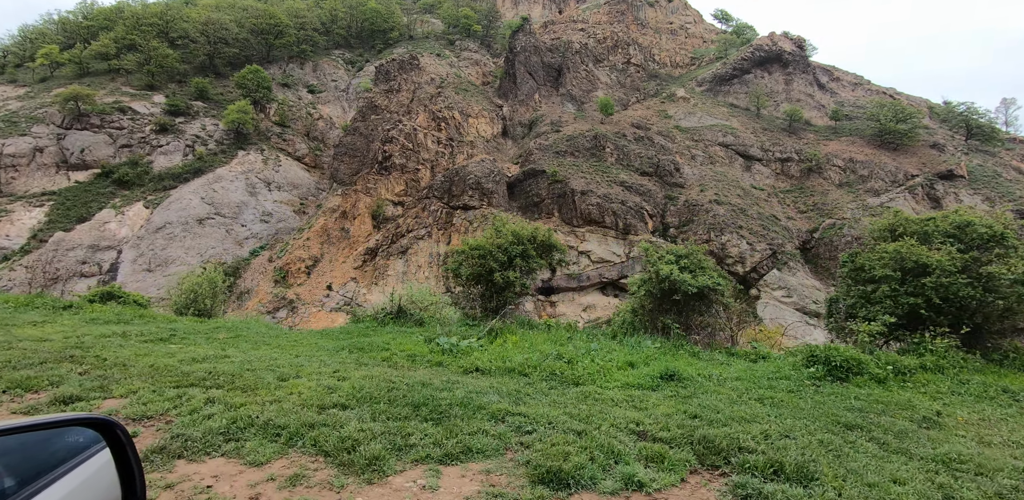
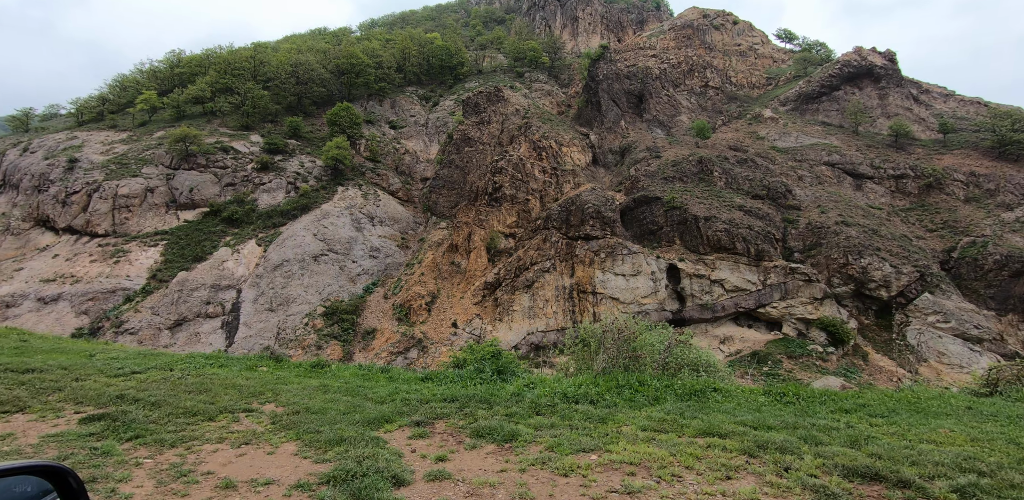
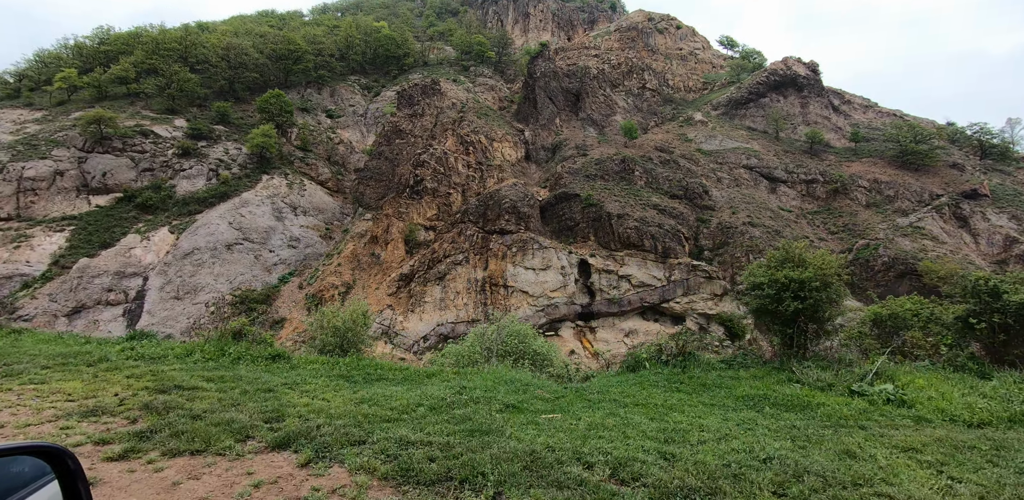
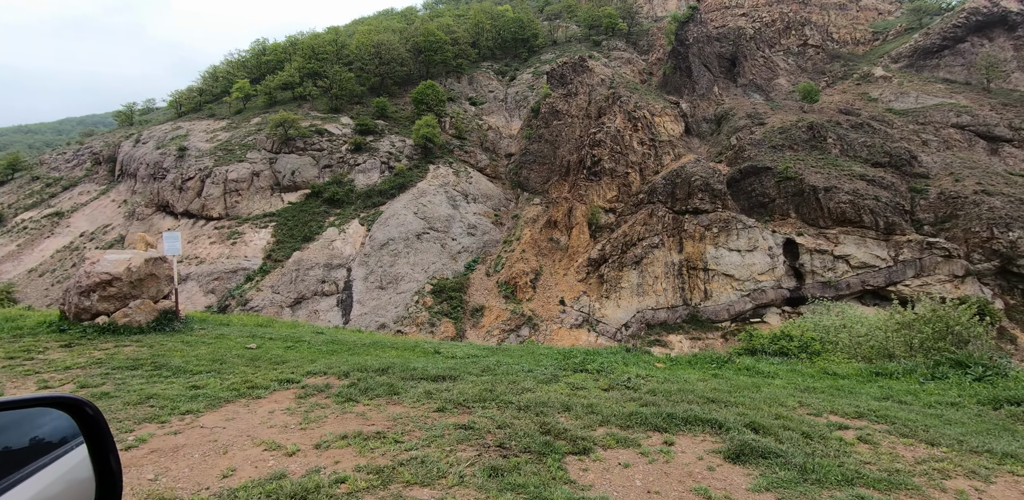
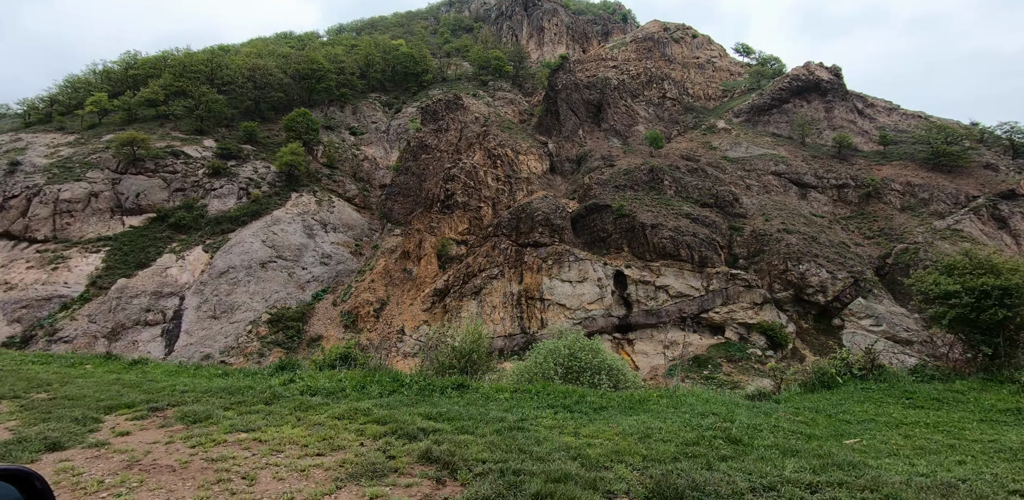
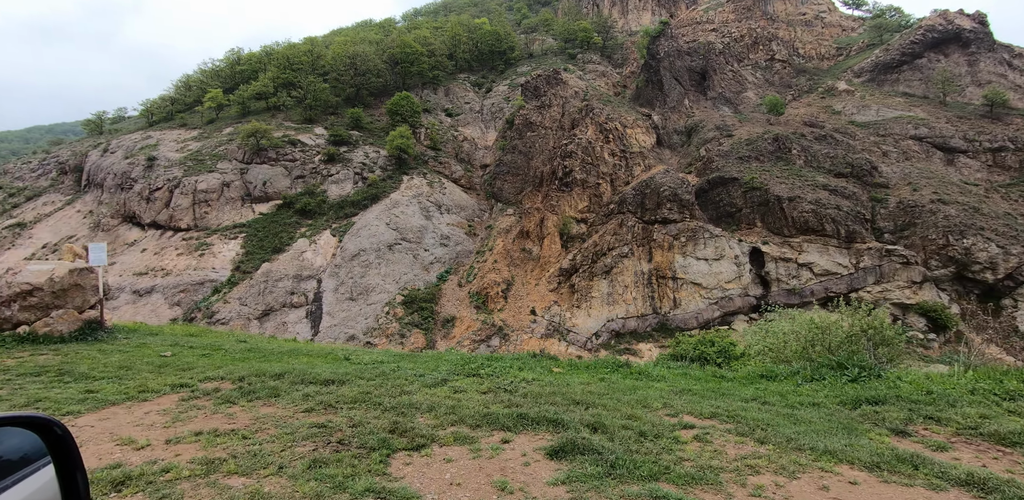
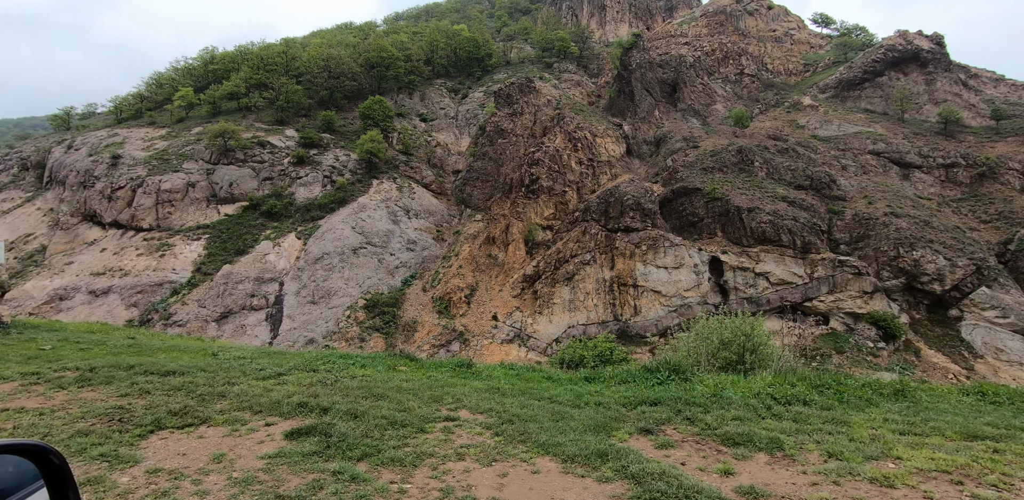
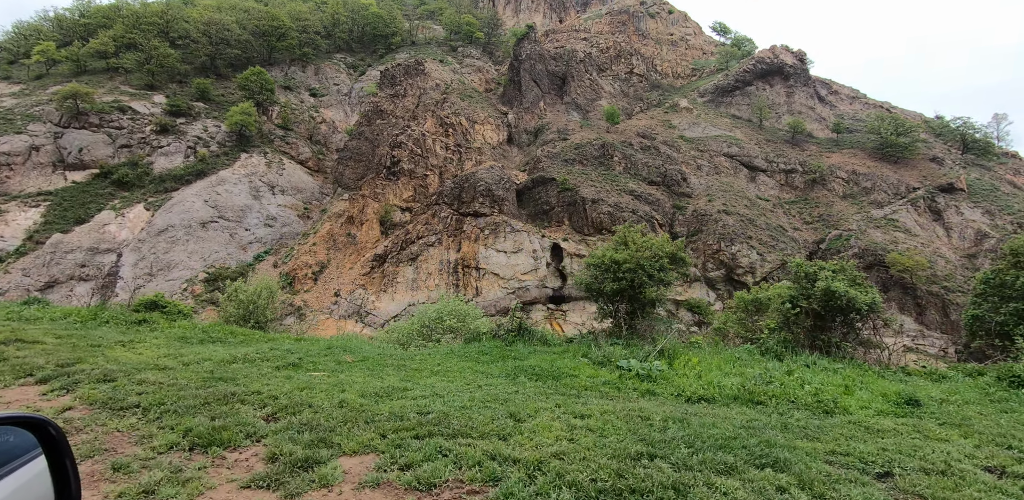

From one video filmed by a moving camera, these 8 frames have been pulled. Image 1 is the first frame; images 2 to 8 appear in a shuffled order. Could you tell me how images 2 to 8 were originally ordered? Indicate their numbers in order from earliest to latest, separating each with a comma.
8, 3, 5, 2, 7, 6, 4
